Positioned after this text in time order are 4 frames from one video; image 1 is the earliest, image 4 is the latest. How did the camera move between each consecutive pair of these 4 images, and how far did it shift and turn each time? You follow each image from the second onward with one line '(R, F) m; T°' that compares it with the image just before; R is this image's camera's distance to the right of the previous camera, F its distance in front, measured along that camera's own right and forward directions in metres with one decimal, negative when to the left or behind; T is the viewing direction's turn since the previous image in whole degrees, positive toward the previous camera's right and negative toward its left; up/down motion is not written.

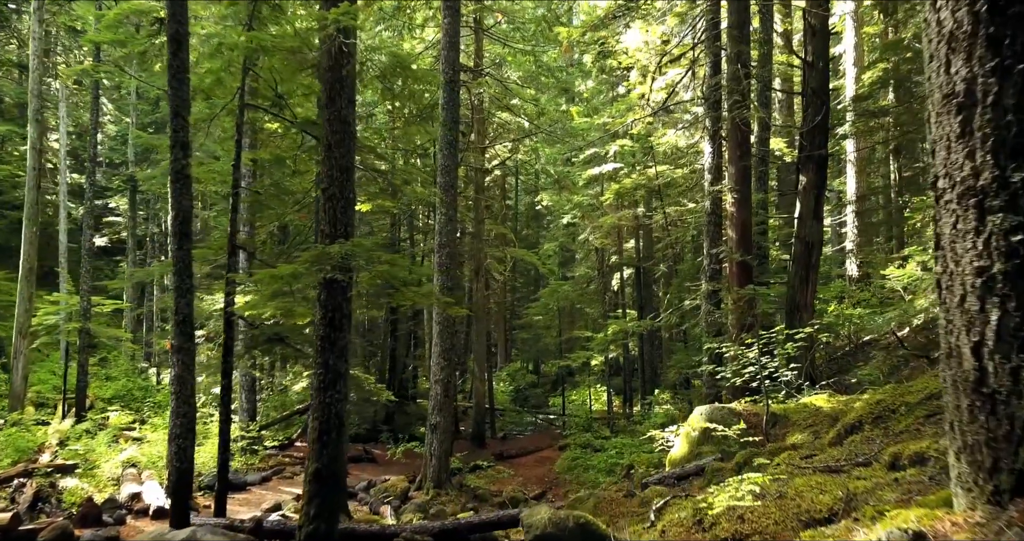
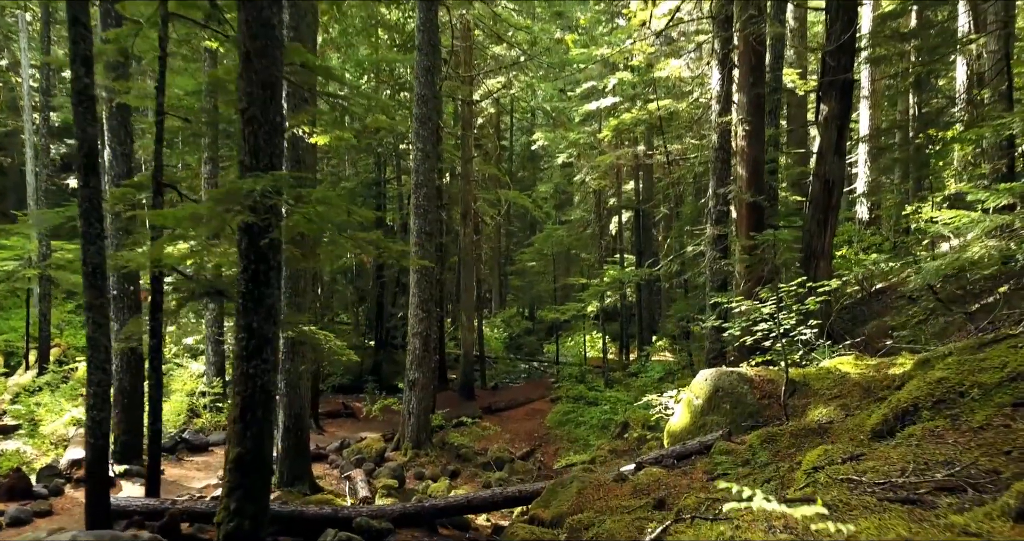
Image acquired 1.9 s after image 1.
(+0.2, +1.1) m; 0°
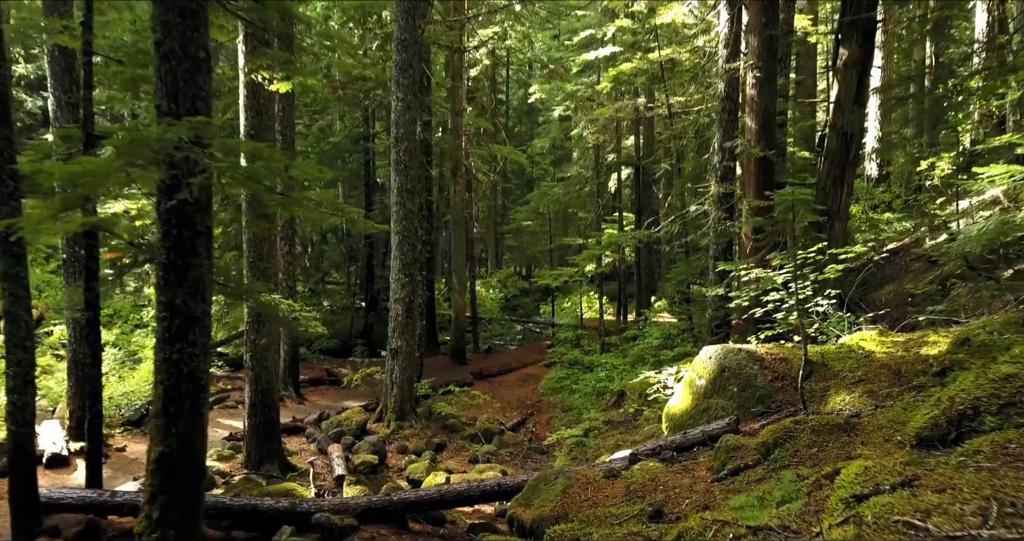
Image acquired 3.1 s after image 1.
(+0.1, +0.7) m; 0°
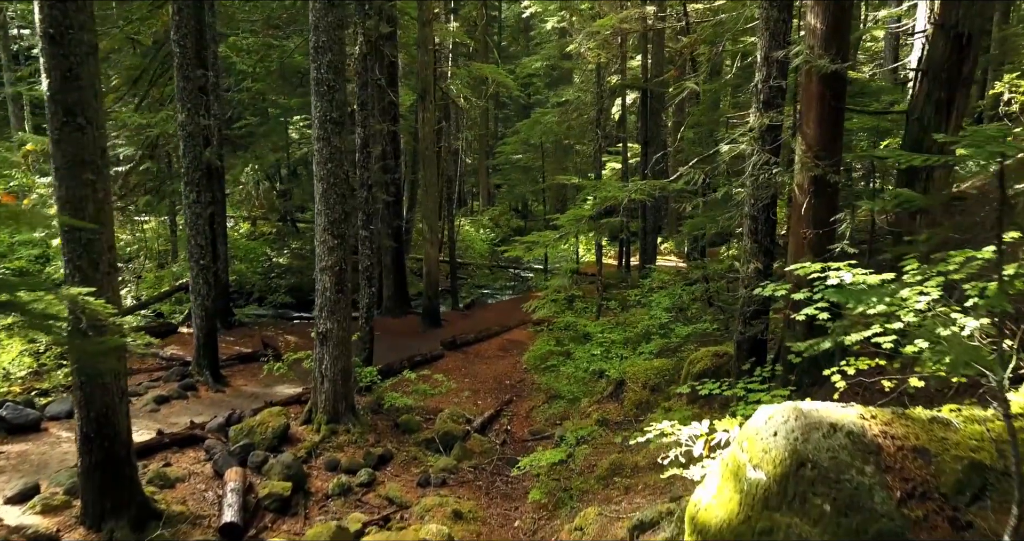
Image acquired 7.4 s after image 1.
(+0.4, +2.5) m; 0°
